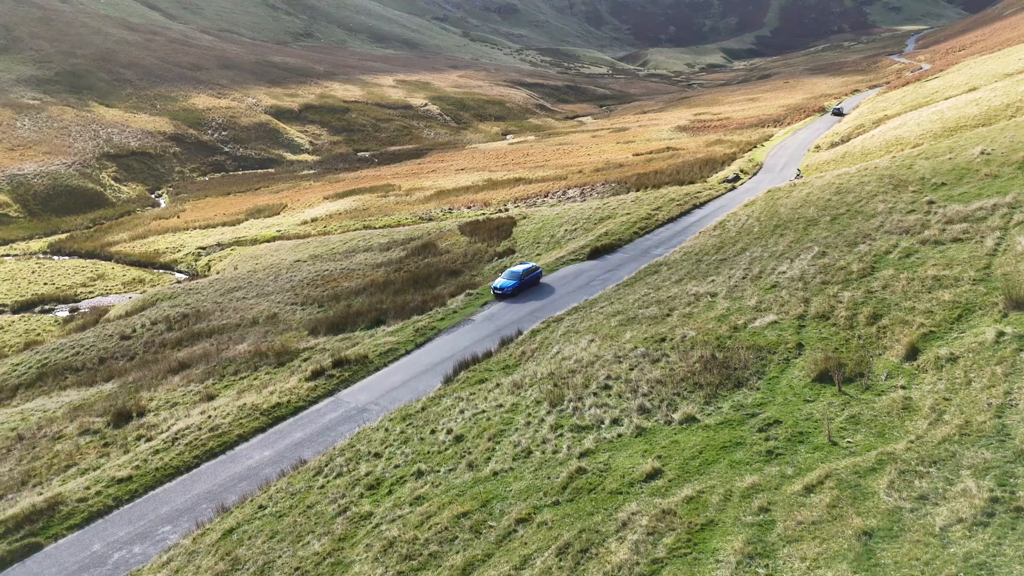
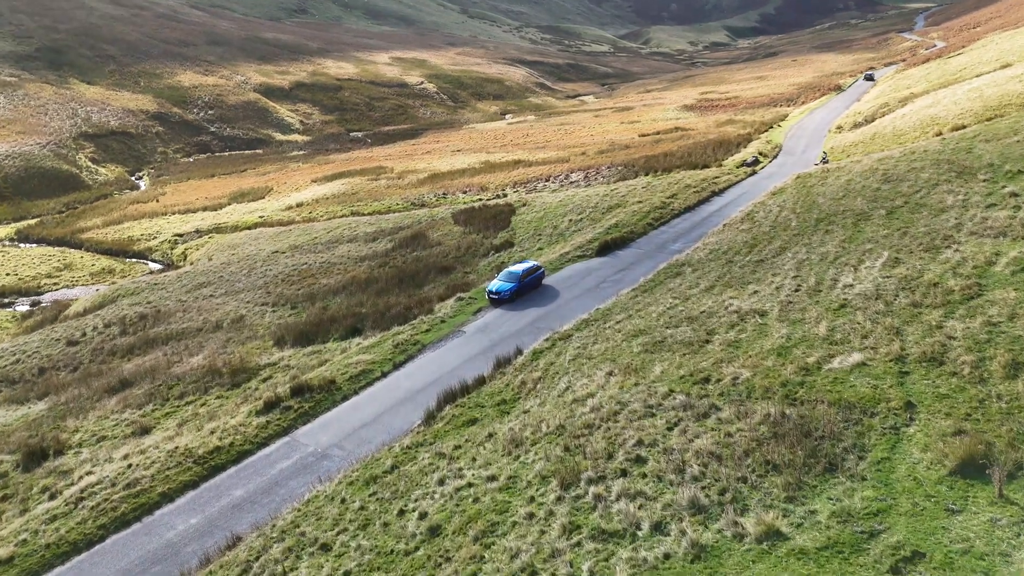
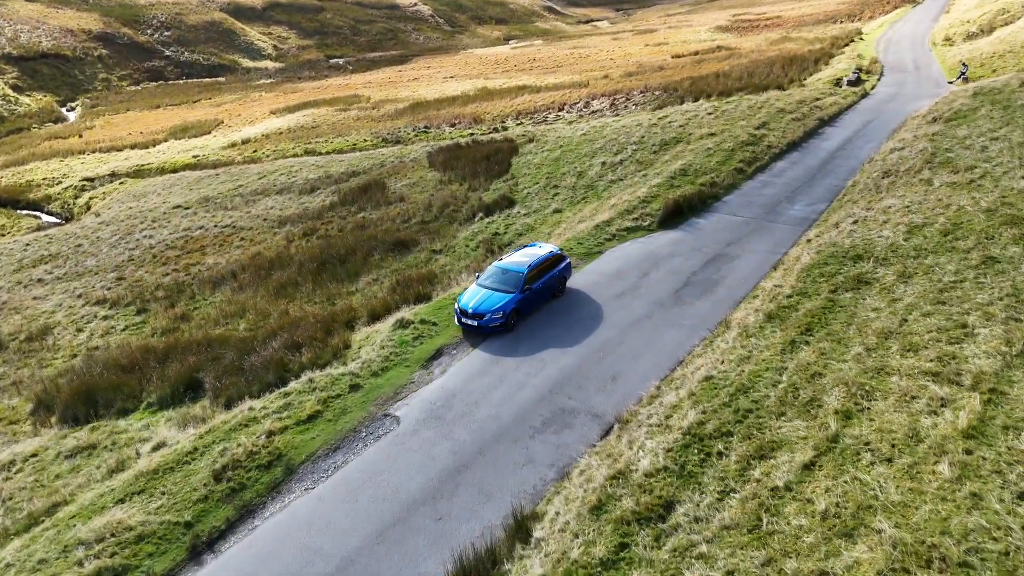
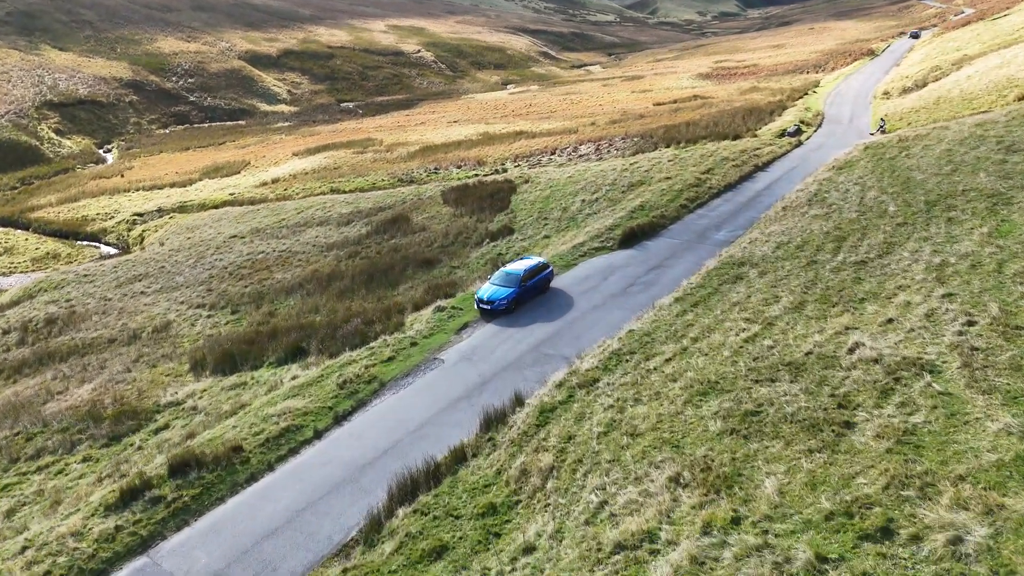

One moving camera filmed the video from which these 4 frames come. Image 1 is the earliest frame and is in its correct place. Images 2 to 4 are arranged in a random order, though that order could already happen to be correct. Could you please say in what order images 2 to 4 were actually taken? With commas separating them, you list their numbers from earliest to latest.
2, 4, 3
